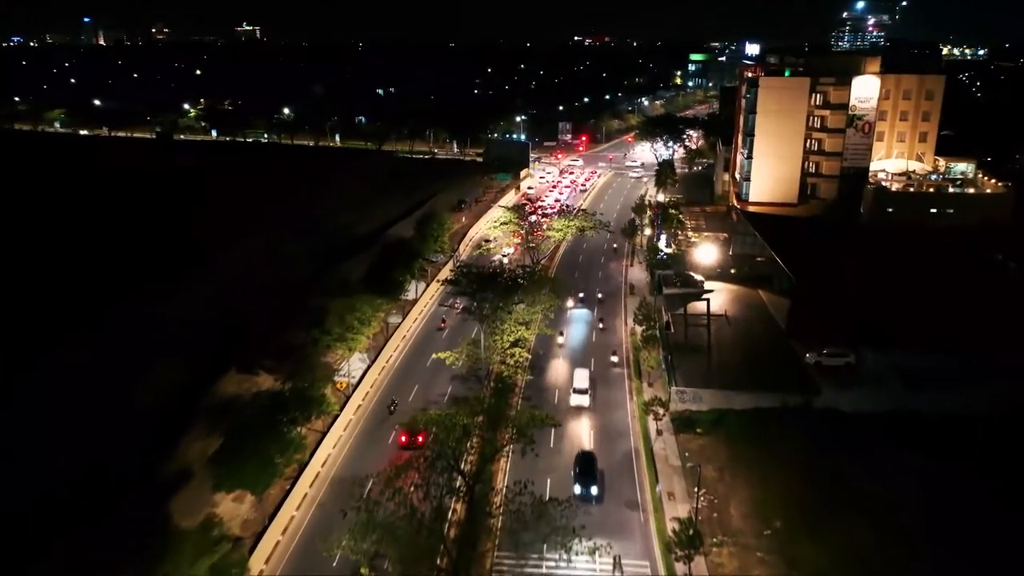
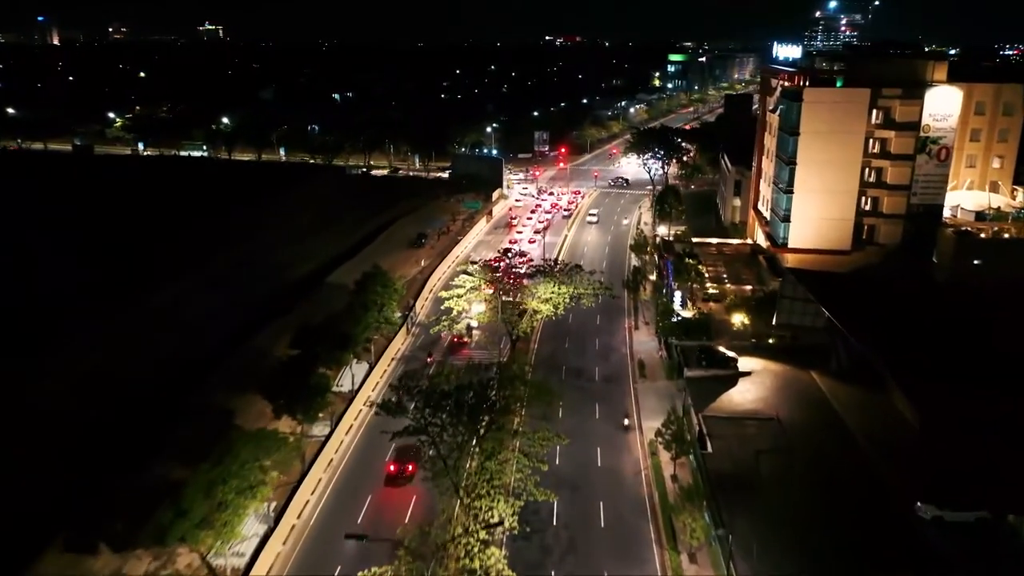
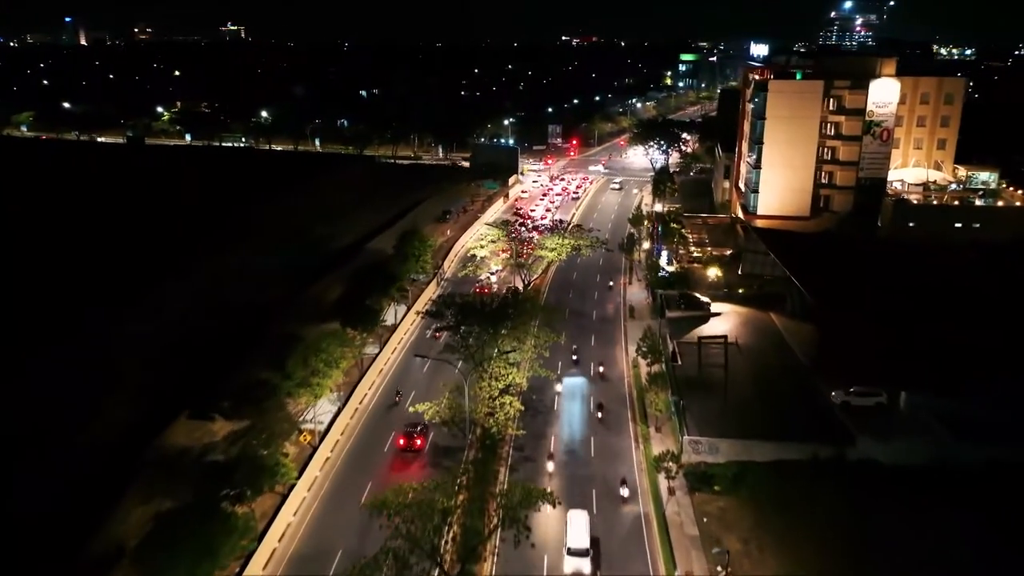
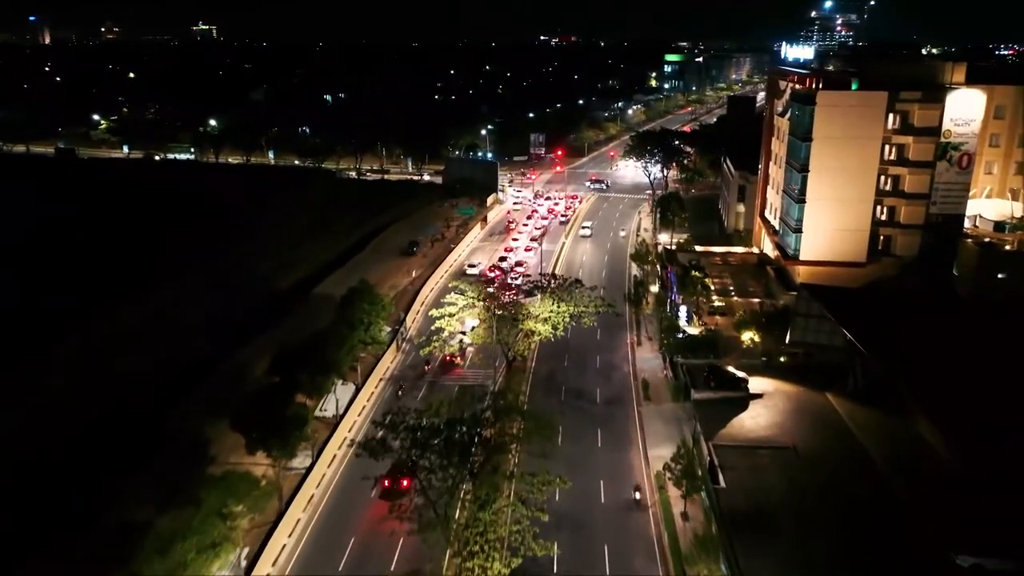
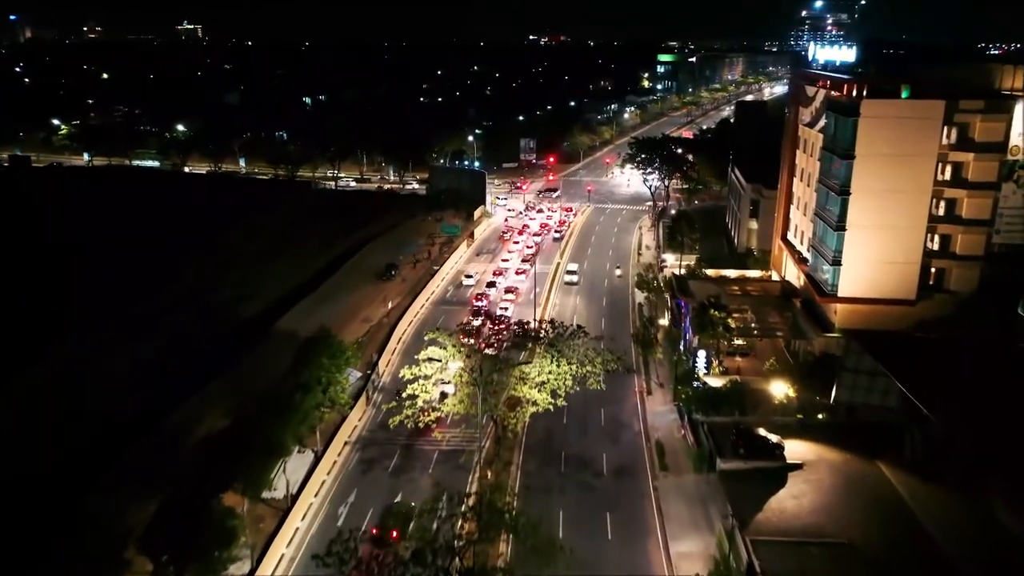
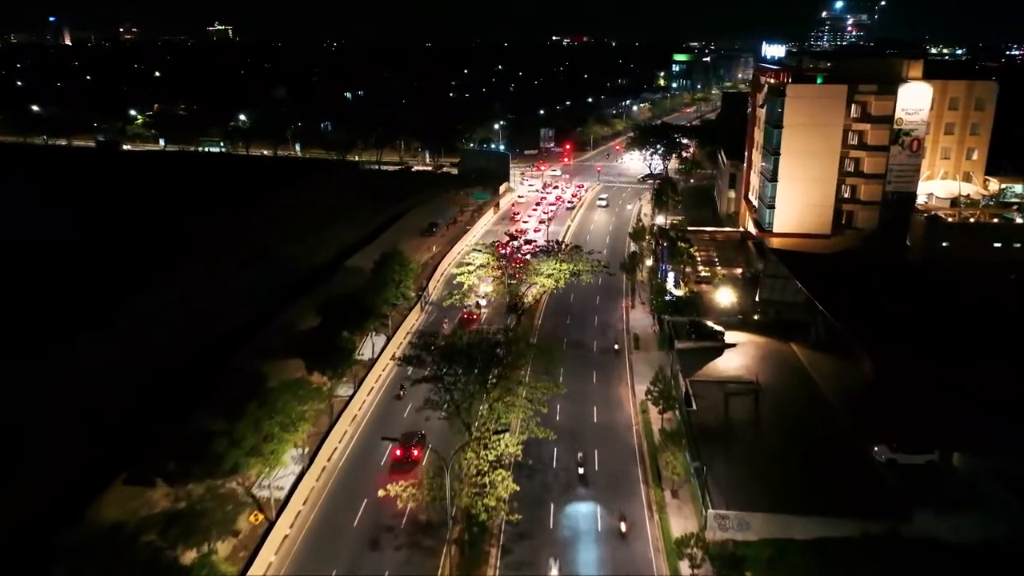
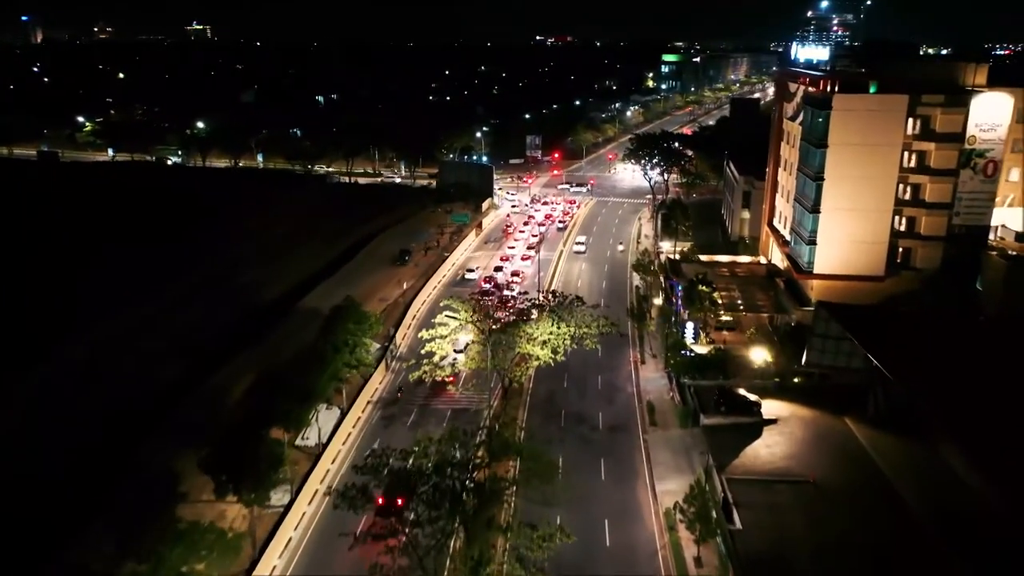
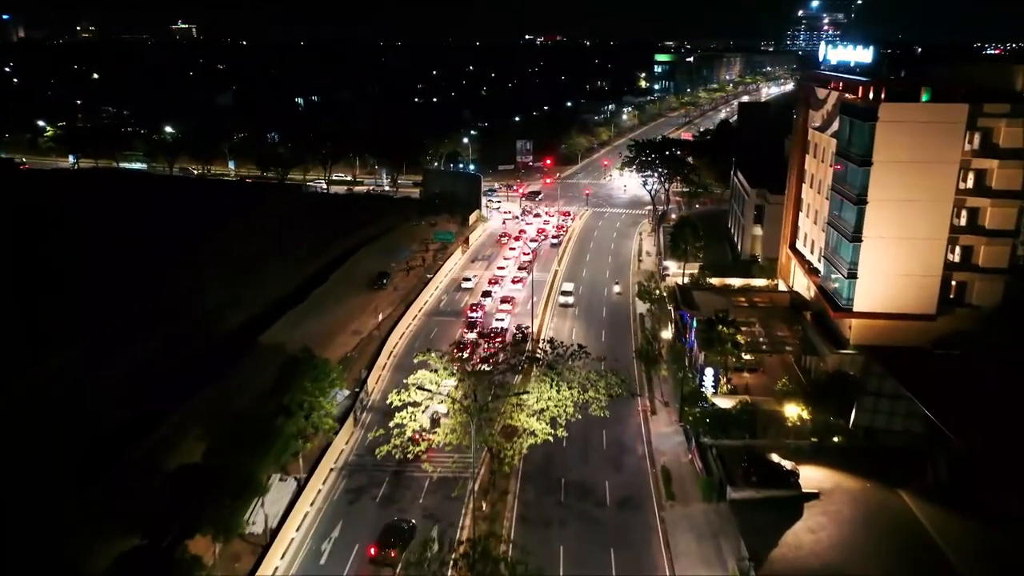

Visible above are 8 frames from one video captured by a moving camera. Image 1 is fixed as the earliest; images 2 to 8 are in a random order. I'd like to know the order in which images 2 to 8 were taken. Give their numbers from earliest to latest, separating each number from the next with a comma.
3, 6, 2, 4, 7, 5, 8
